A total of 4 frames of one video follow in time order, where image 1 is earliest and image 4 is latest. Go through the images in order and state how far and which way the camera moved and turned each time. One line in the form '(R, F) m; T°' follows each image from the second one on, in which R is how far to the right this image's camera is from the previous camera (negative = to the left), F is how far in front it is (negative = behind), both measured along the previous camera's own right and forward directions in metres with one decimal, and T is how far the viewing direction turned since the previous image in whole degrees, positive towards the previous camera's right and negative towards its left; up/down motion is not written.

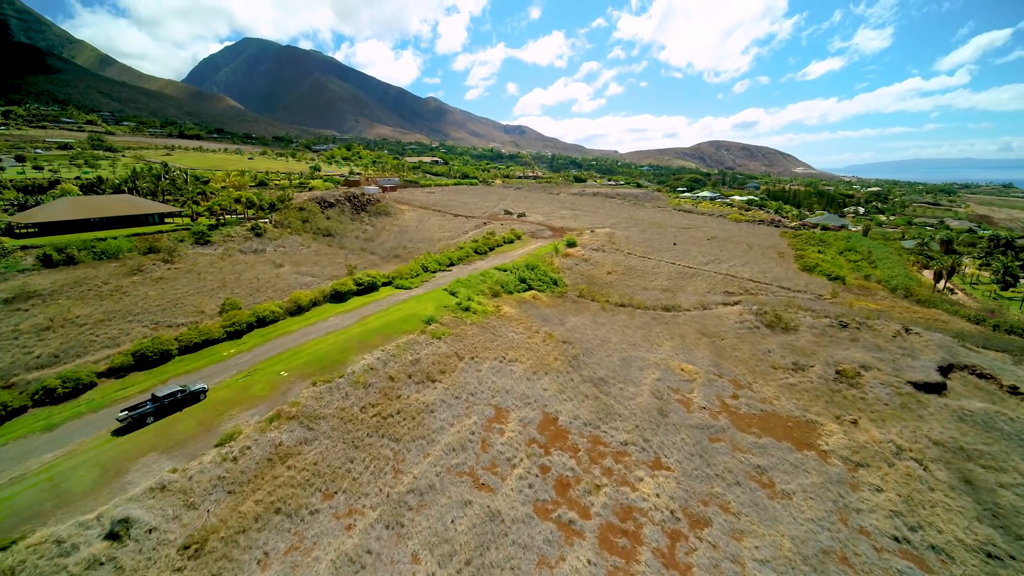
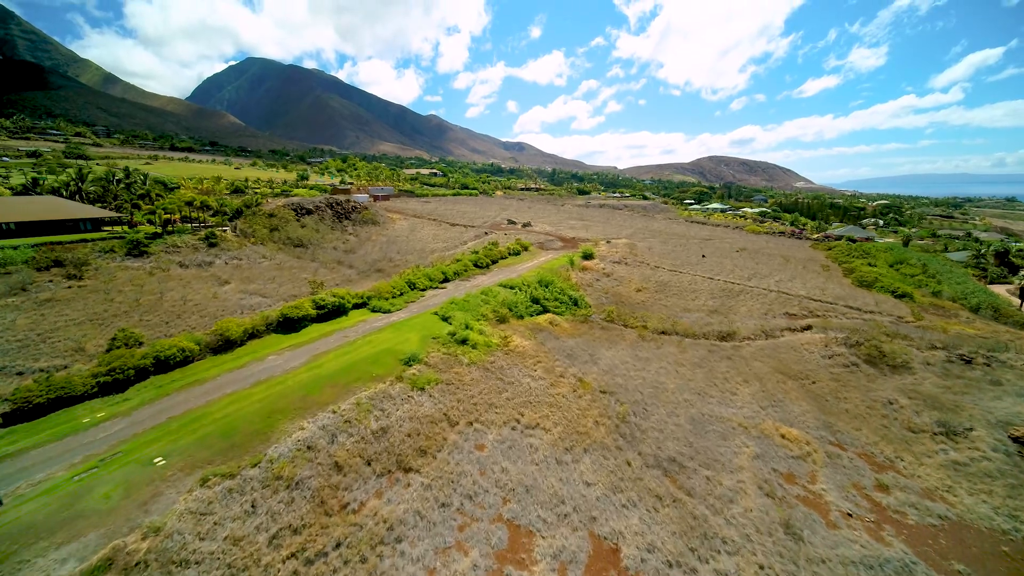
(-0.8, +9.6) m; 0°
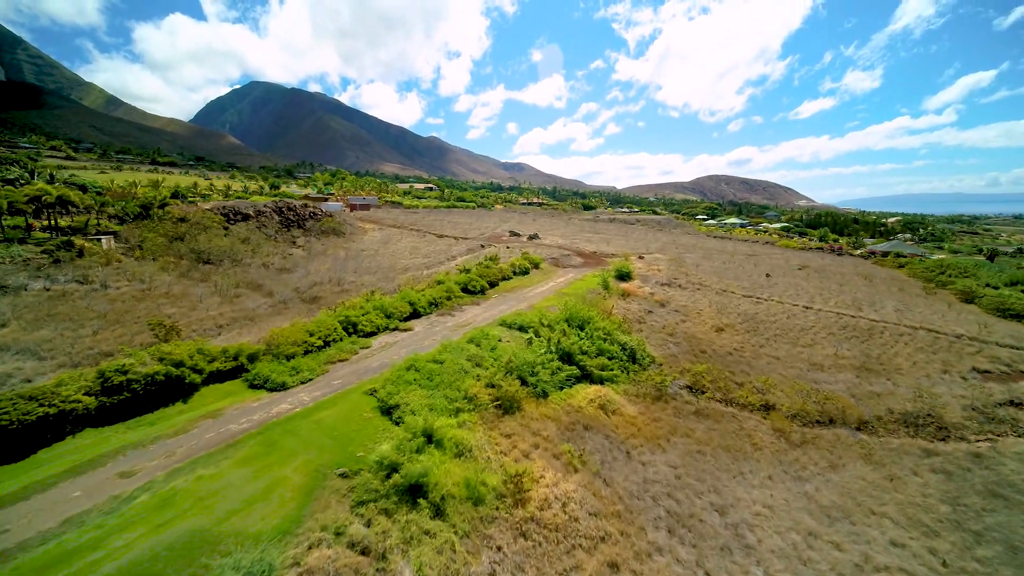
(-0.6, +15.6) m; 0°
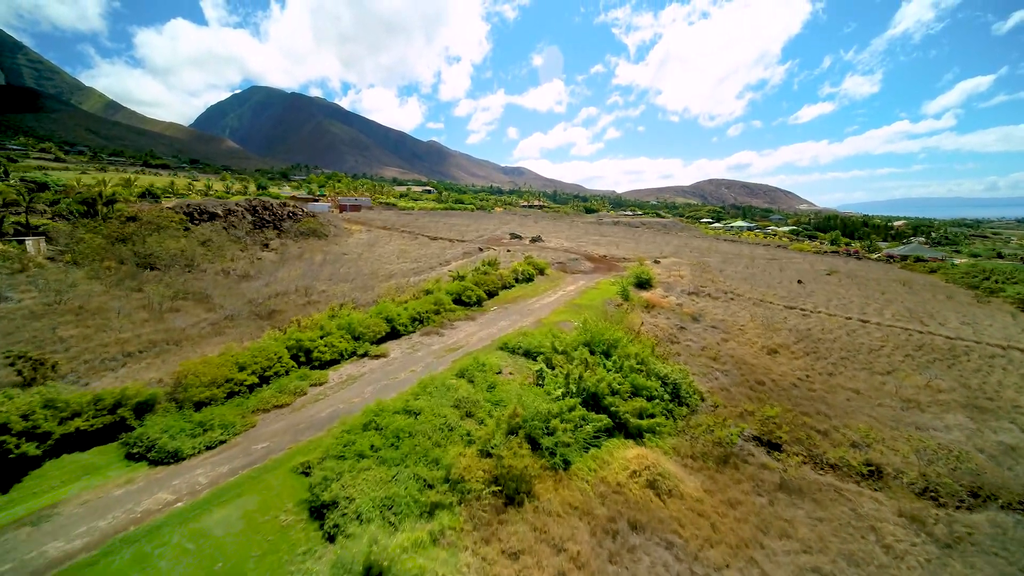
(-0.2, +5.3) m; 0°
